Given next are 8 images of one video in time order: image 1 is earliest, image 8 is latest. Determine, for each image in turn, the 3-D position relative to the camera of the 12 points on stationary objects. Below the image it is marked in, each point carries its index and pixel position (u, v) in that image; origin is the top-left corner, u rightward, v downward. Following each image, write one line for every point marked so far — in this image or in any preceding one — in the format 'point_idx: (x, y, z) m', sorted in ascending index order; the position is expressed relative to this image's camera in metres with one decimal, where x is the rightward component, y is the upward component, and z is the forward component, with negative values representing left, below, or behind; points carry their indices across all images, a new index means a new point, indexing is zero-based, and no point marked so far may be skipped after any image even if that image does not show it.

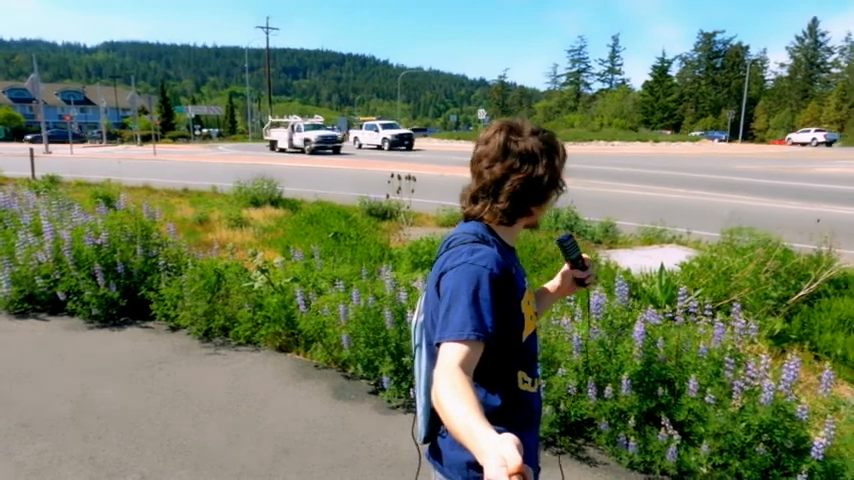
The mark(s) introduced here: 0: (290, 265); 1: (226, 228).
0: (-2.1, -0.4, +8.4) m
1: (-4.8, +0.2, +13.2) m
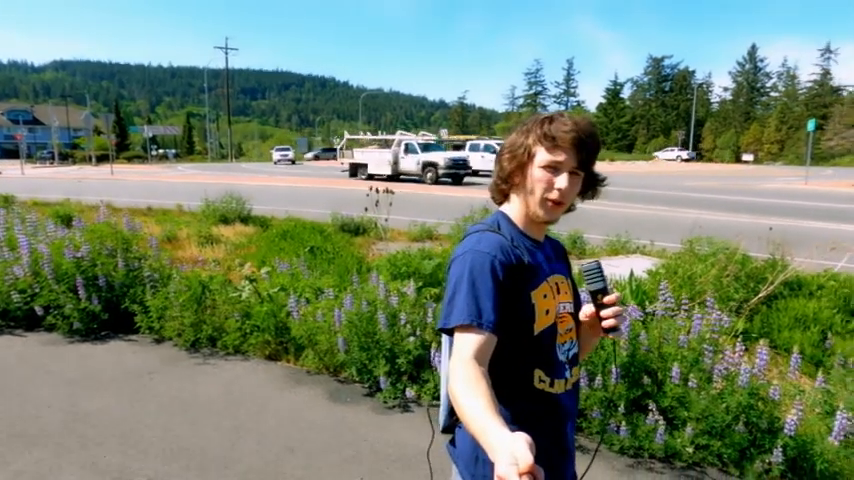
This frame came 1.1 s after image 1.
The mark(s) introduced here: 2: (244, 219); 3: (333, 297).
0: (-2.3, -0.6, +8.5) m
1: (-5.4, -0.2, +13.1) m
2: (-5.4, +0.6, +16.6) m
3: (-0.9, -0.6, +5.3) m
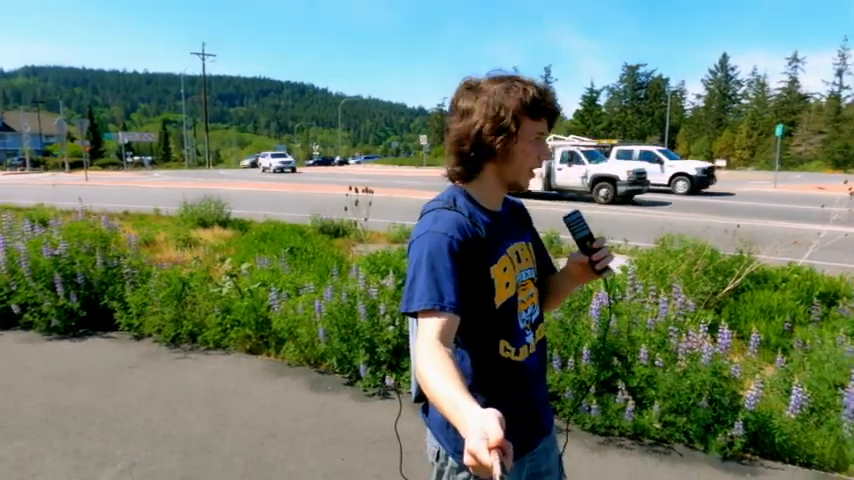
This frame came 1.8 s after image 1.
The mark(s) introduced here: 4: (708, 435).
0: (-2.7, -0.5, +8.6) m
1: (-5.9, -0.2, +13.1) m
2: (-6.0, +0.5, +16.6) m
3: (-1.1, -0.5, +5.5) m
4: (+1.8, -1.2, +3.6) m
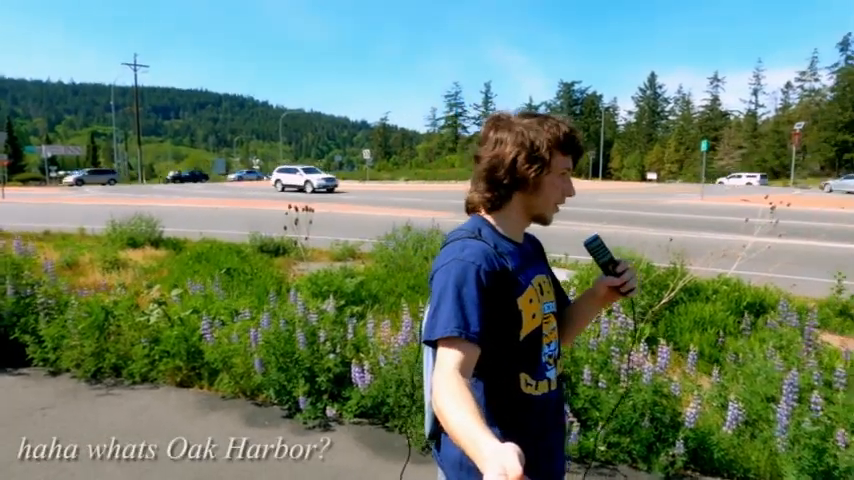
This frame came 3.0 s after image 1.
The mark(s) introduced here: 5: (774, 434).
0: (-3.5, -0.9, +8.1) m
1: (-7.2, -0.7, +12.3) m
2: (-7.7, -0.1, +15.7) m
3: (-1.6, -0.8, +5.1) m
4: (+1.4, -1.4, +3.5) m
5: (+2.2, -1.2, +3.5) m
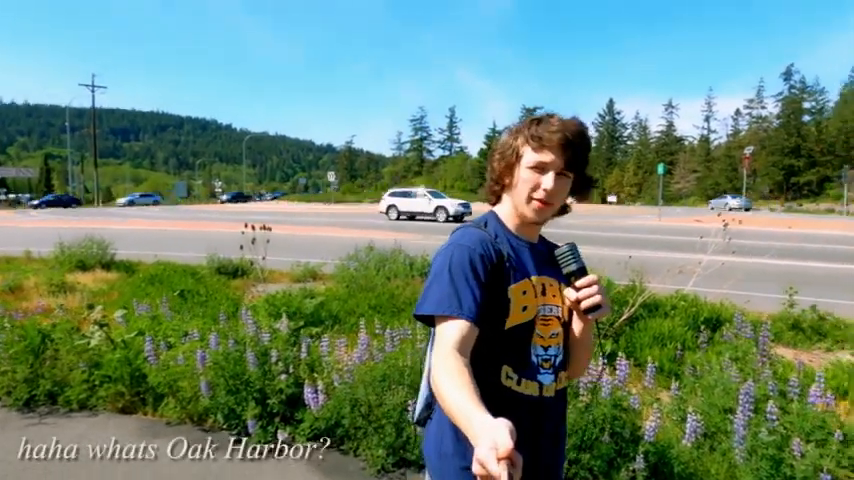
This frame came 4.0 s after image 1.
0: (-4.1, -1.1, +7.7) m
1: (-8.0, -1.1, +11.6) m
2: (-8.7, -0.7, +15.1) m
3: (-2.0, -0.9, +4.9) m
4: (+1.1, -1.4, +3.4) m
5: (+1.9, -1.3, +3.5) m
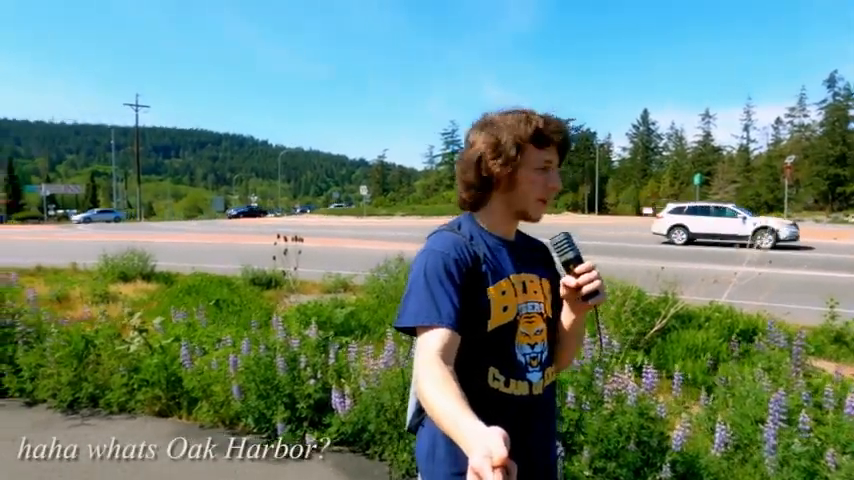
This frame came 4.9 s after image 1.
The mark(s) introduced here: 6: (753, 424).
0: (-3.7, -1.3, +8.0) m
1: (-7.4, -1.4, +12.1) m
2: (-7.9, -1.0, +15.6) m
3: (-1.8, -0.9, +5.0) m
4: (+1.2, -1.4, +3.4) m
5: (+2.0, -1.3, +3.4) m
6: (+2.3, -1.3, +4.0) m
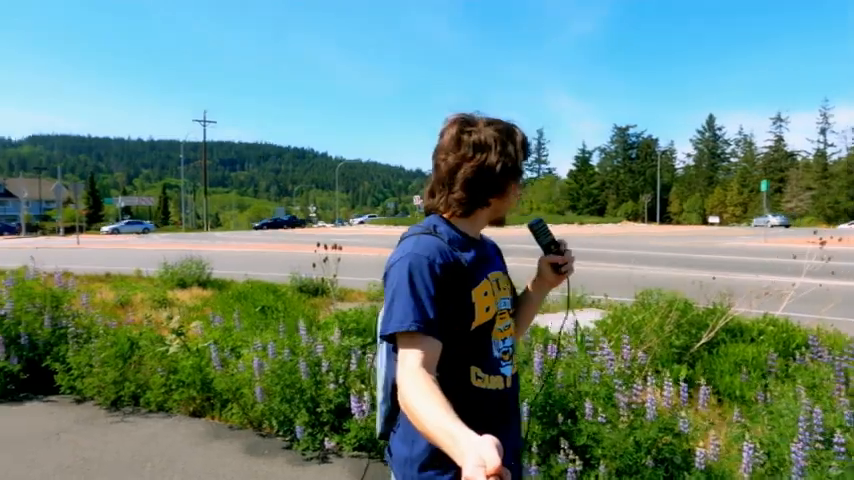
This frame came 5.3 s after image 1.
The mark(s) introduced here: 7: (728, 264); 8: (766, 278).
0: (-3.3, -1.4, +8.3) m
1: (-6.5, -1.6, +12.8) m
2: (-6.7, -1.2, +16.4) m
3: (-1.7, -1.0, +5.2) m
4: (+1.2, -1.4, +3.3) m
5: (+1.9, -1.3, +3.2) m
6: (+2.3, -1.3, +3.7) m
7: (+8.7, -0.7, +16.6) m
8: (+8.0, -0.9, +13.6) m
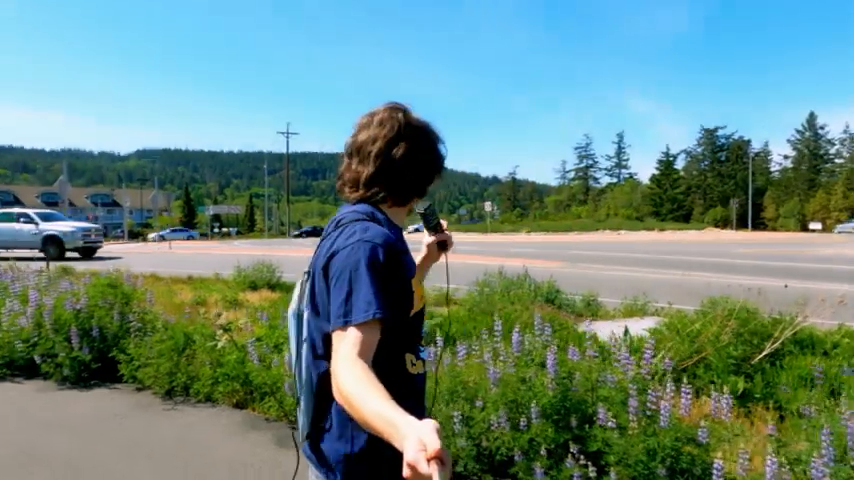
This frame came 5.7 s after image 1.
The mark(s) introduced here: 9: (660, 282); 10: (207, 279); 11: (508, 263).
0: (-2.7, -1.4, +8.8) m
1: (-5.3, -1.6, +13.7) m
2: (-5.0, -1.4, +17.2) m
3: (-1.6, -1.0, +5.5) m
4: (+1.0, -1.4, +3.2) m
5: (+1.7, -1.3, +3.0) m
6: (+2.2, -1.3, +3.5) m
7: (+10.3, -0.9, +15.4) m
8: (+9.2, -1.0, +12.5) m
9: (+5.6, -1.1, +14.4) m
10: (-8.1, -1.4, +19.8) m
11: (+2.3, -0.9, +18.5) m
